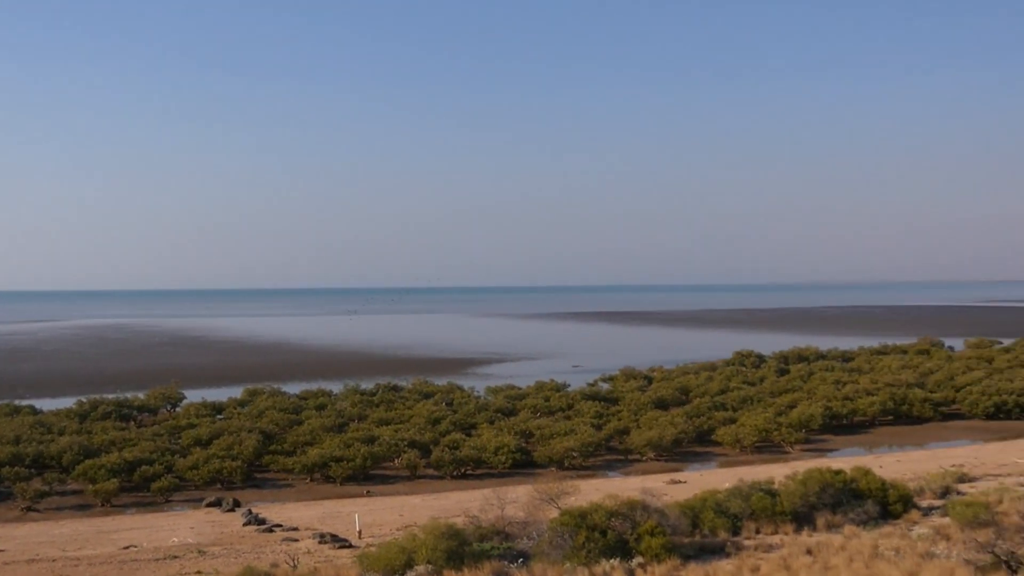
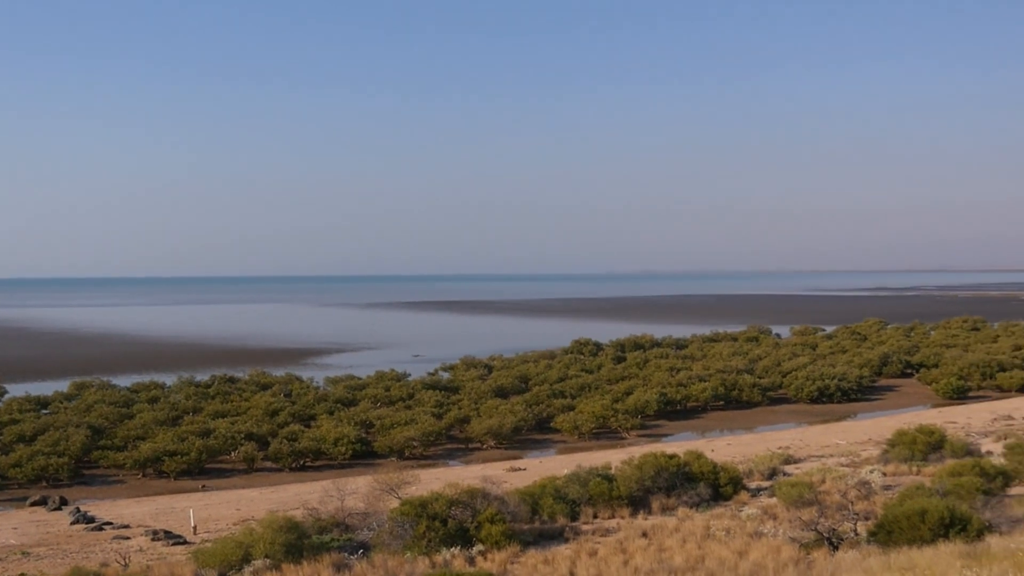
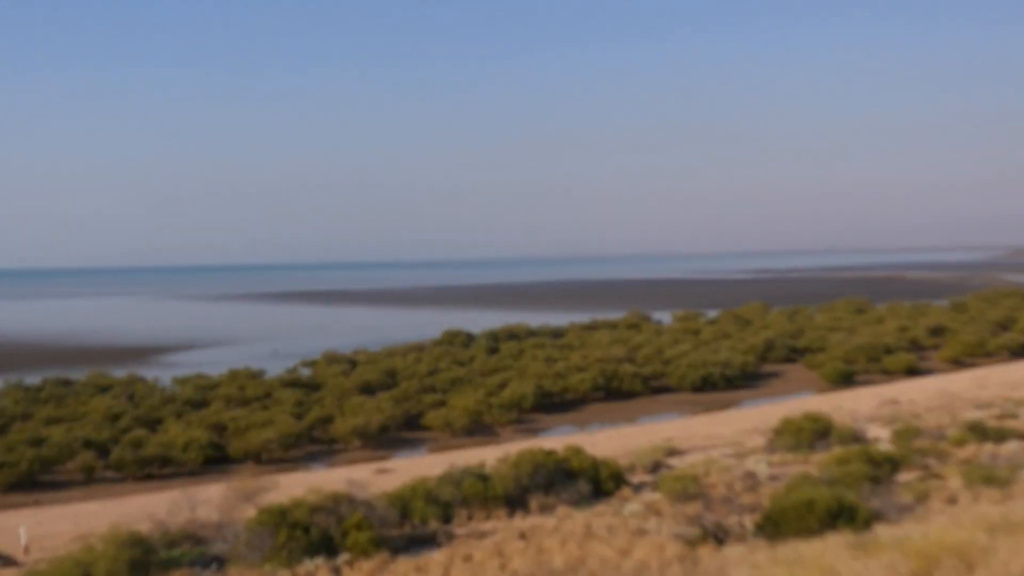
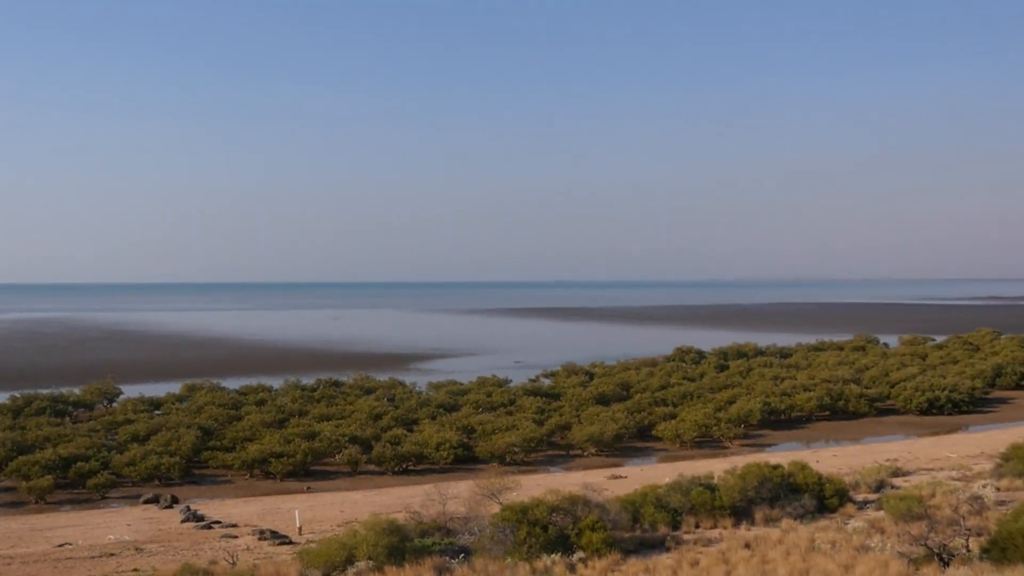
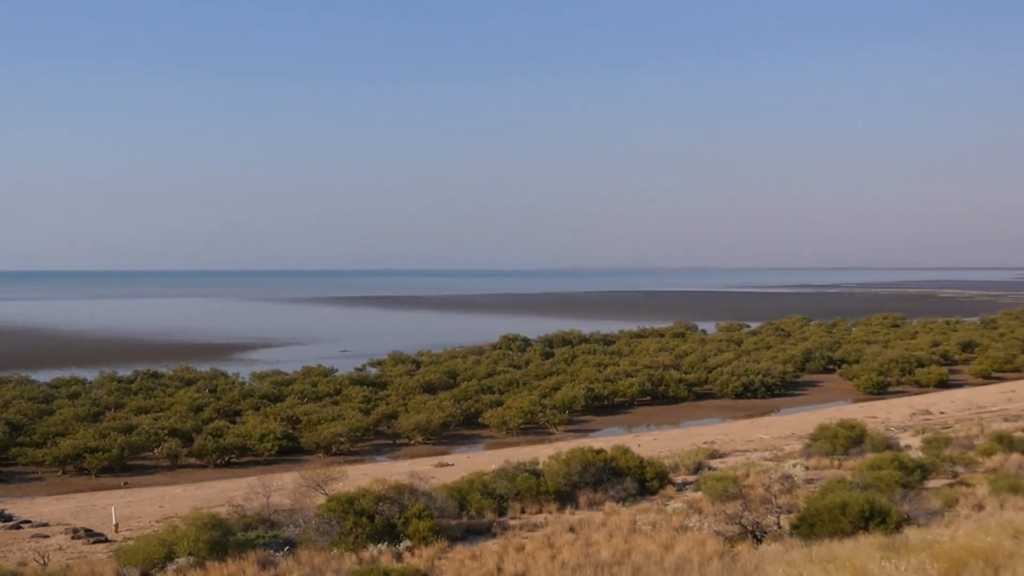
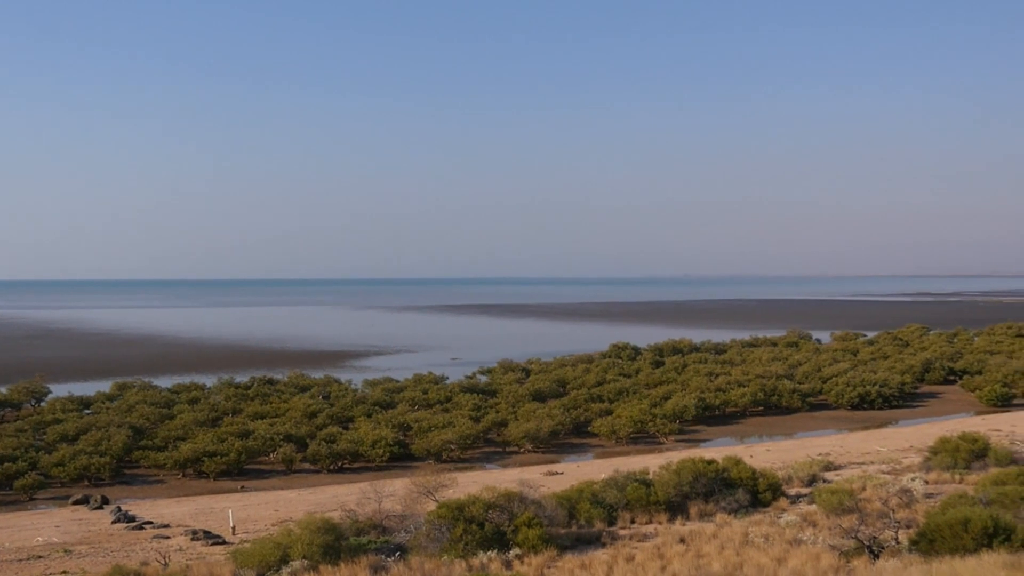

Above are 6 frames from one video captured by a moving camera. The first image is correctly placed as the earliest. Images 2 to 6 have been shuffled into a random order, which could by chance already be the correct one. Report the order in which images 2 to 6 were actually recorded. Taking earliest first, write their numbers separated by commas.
4, 6, 2, 5, 3
